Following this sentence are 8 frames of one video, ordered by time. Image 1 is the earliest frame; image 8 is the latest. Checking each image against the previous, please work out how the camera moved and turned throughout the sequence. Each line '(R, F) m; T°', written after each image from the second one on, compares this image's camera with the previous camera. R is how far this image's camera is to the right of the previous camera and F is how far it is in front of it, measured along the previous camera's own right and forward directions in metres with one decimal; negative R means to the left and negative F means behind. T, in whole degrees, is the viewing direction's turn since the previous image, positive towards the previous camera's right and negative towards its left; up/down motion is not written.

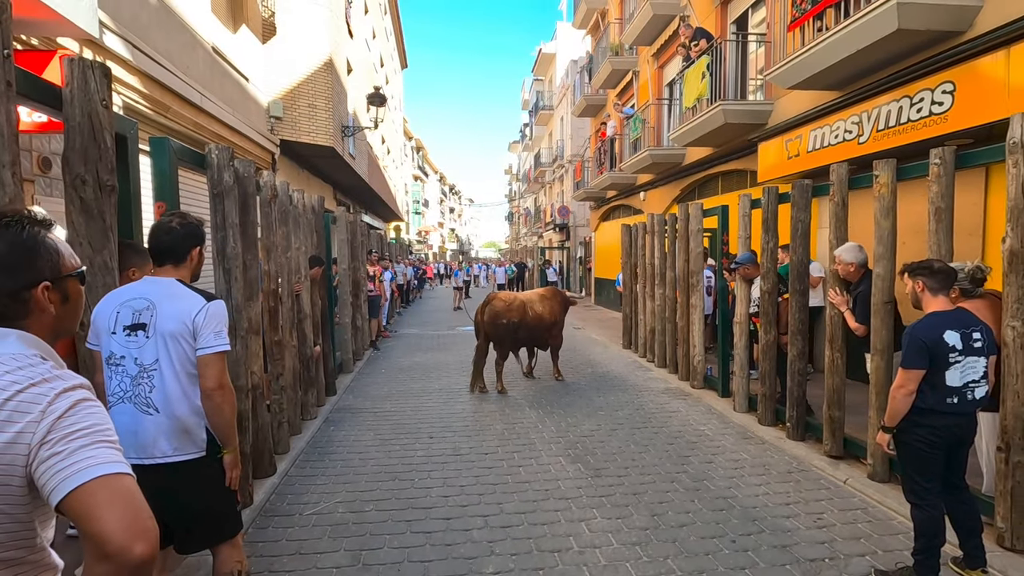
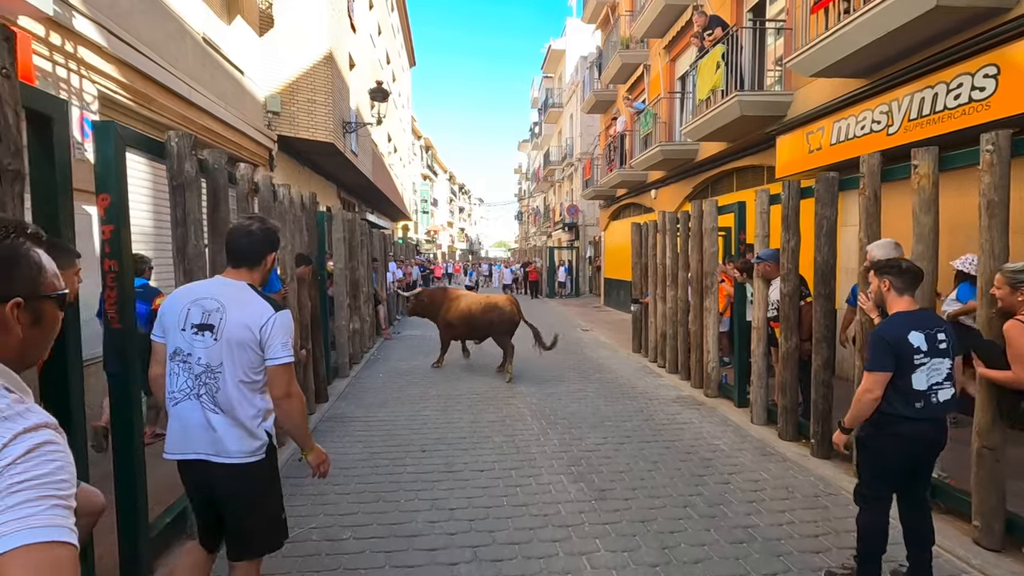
(+0.1, +0.4) m; -1°
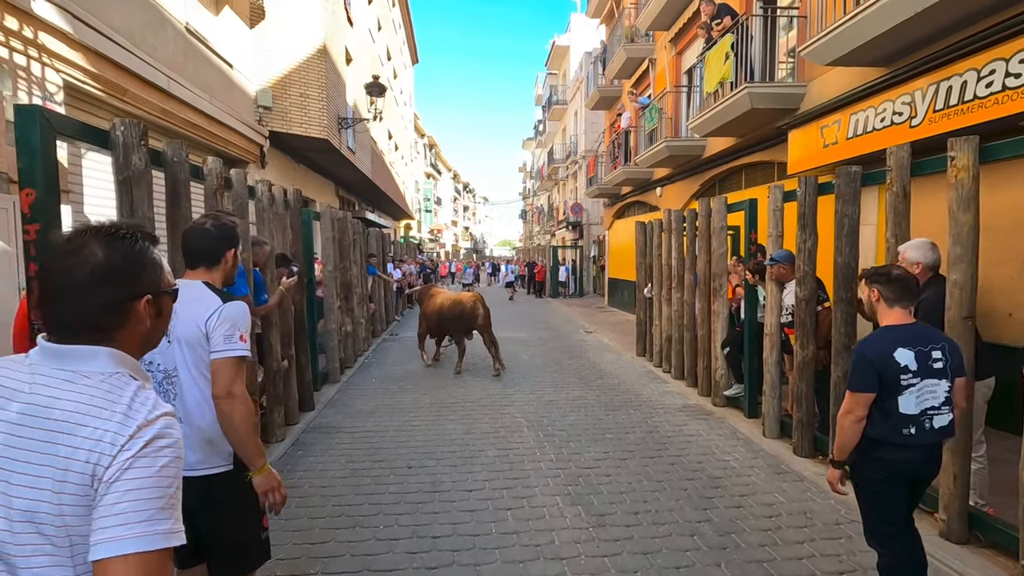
(+0.1, +0.4) m; -1°
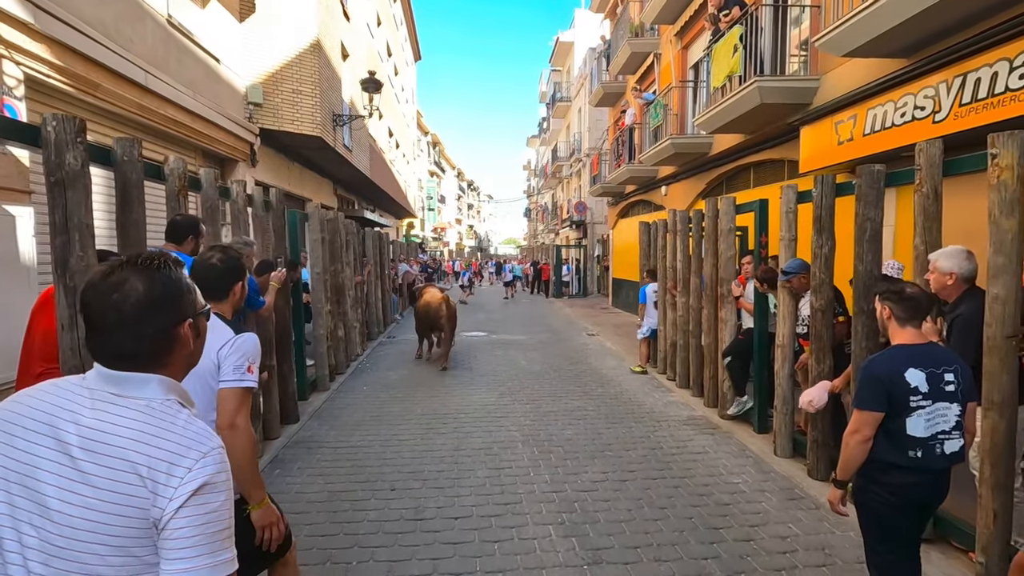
(+0.1, +0.4) m; -1°
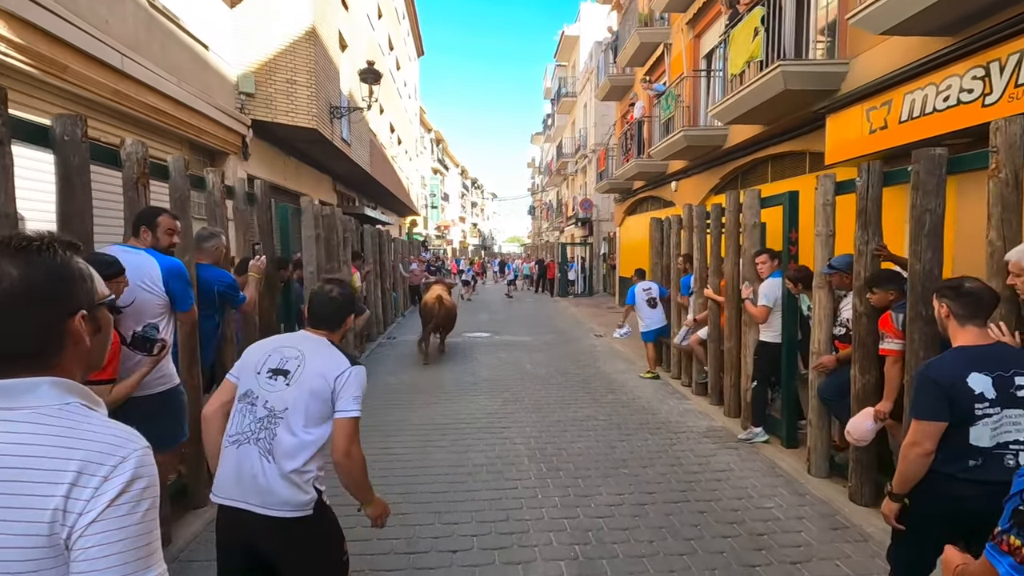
(0.0, +0.5) m; 0°
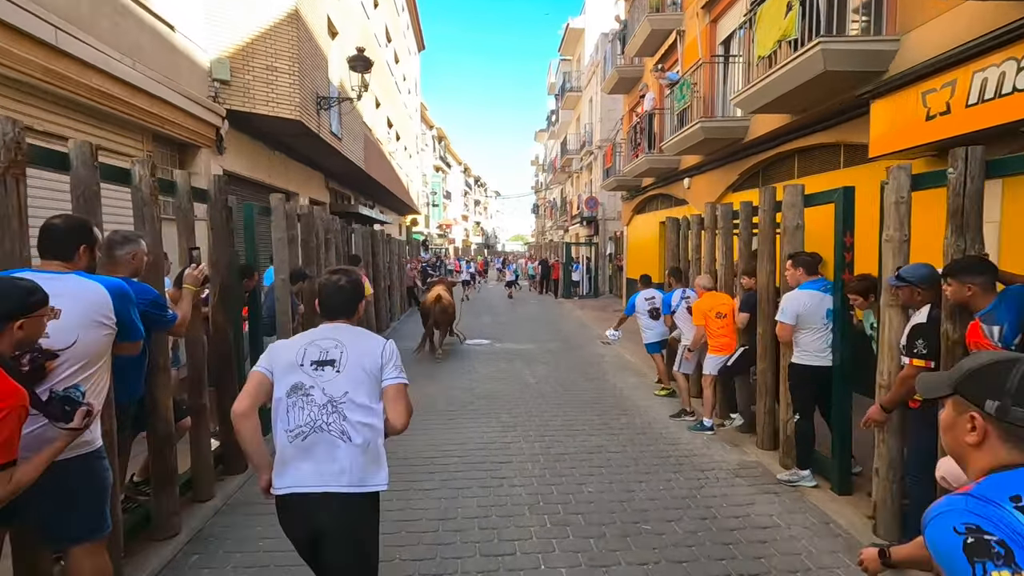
(0.0, +0.9) m; 0°
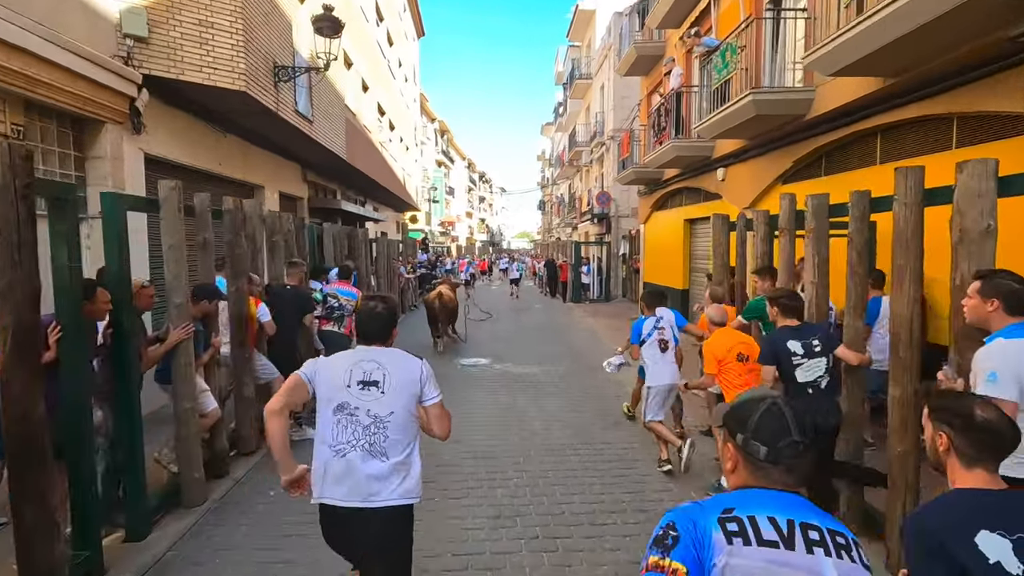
(+0.1, +2.0) m; -1°
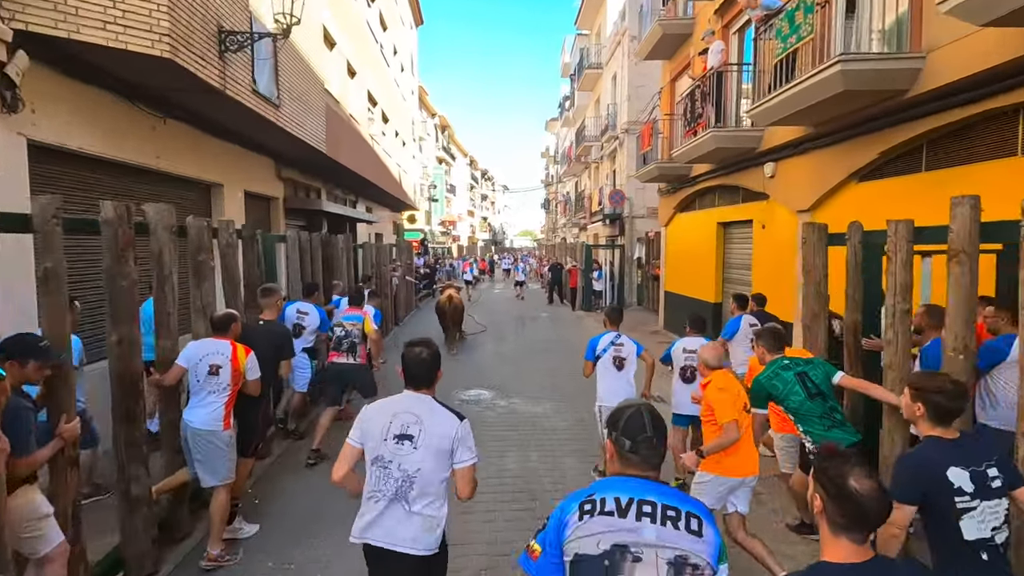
(-0.1, +1.9) m; 0°
